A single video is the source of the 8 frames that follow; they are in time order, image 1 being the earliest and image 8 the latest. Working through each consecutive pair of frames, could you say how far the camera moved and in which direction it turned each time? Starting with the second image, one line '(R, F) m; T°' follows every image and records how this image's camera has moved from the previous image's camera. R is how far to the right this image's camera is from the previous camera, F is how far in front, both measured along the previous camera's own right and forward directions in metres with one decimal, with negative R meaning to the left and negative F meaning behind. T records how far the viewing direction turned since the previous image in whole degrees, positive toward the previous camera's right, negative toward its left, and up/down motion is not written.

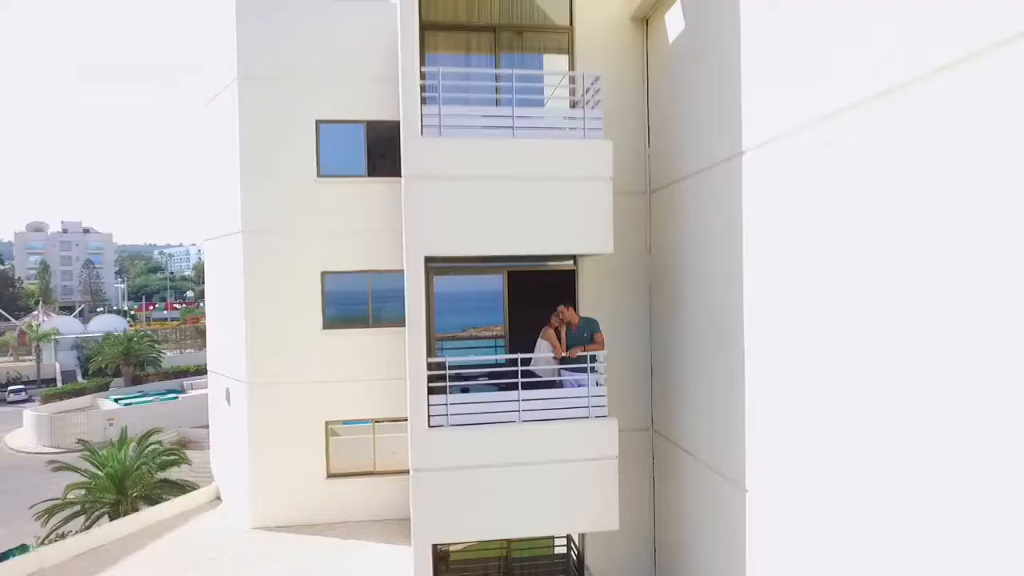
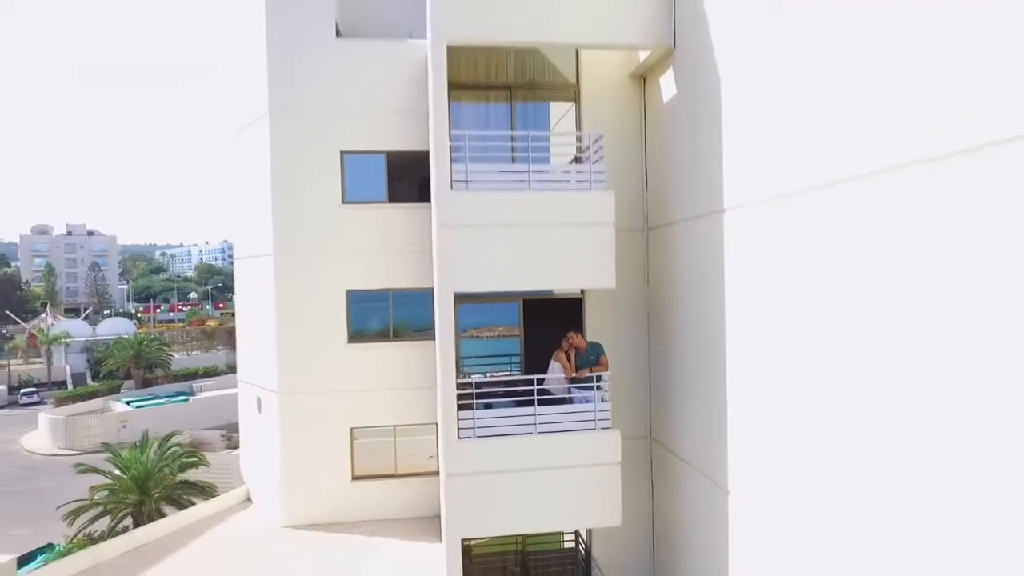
(-0.2, -1.0) m; 0°
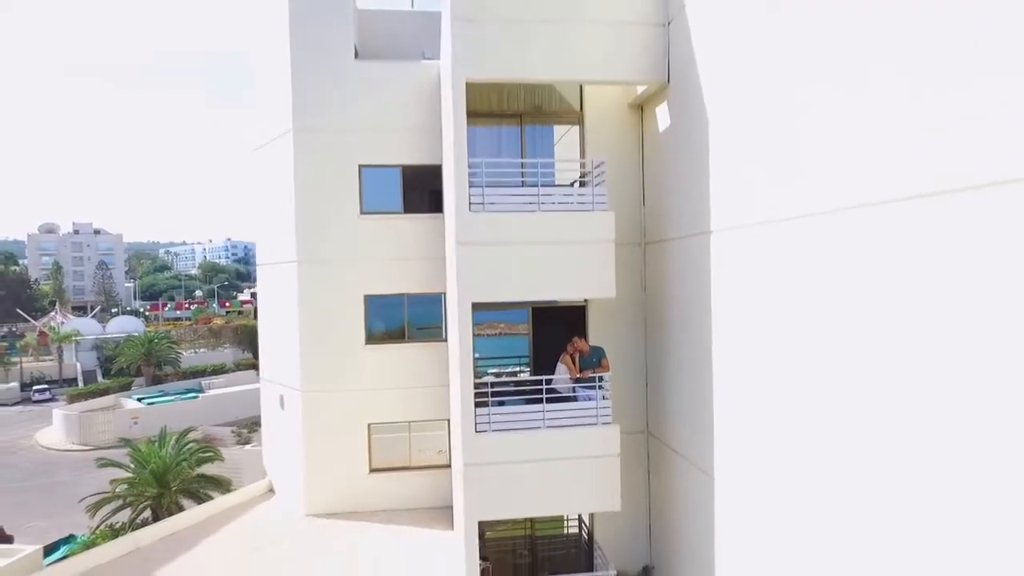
(-0.1, -0.8) m; 0°
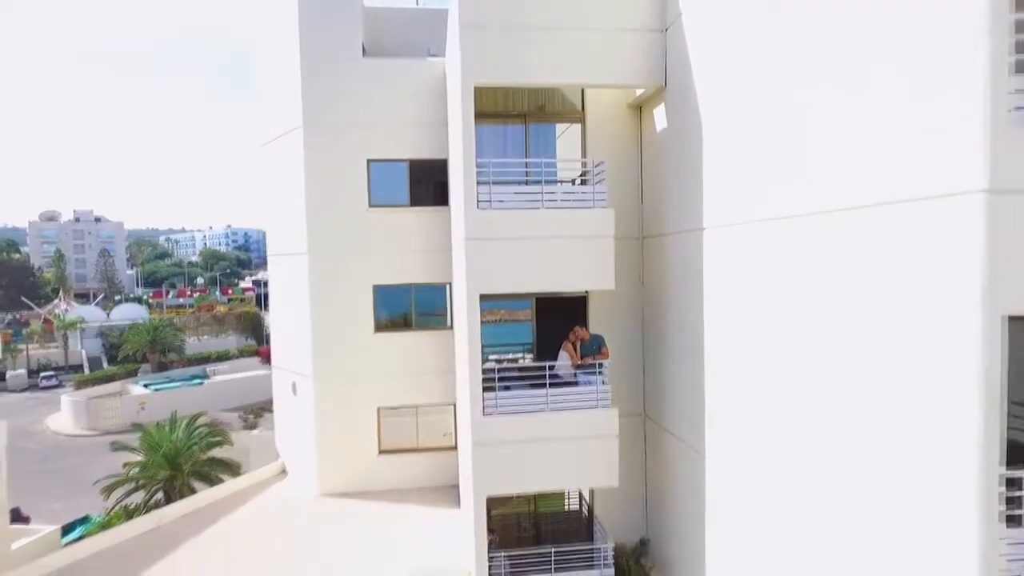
(-0.1, -0.5) m; 0°
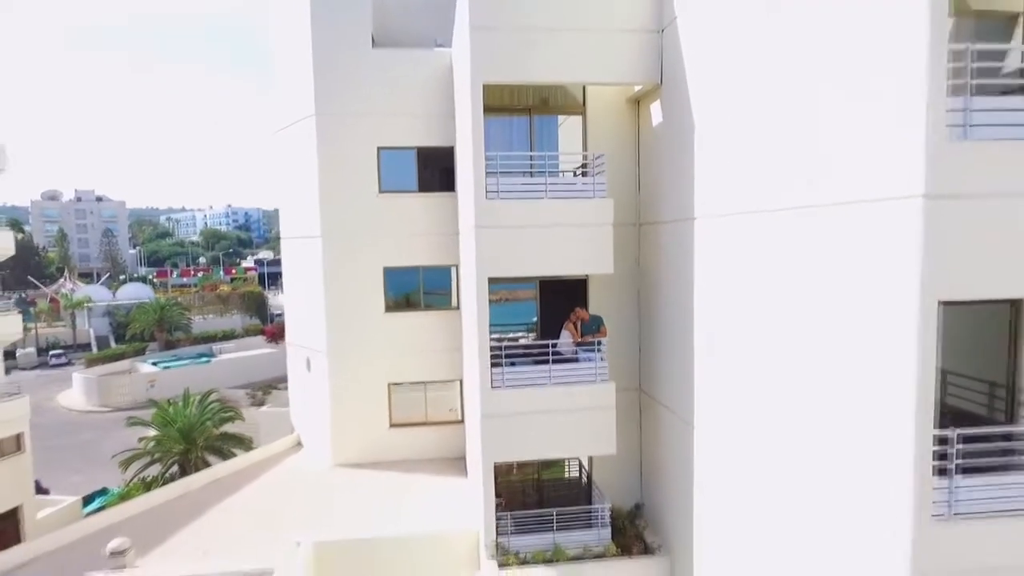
(-0.1, -0.7) m; 0°
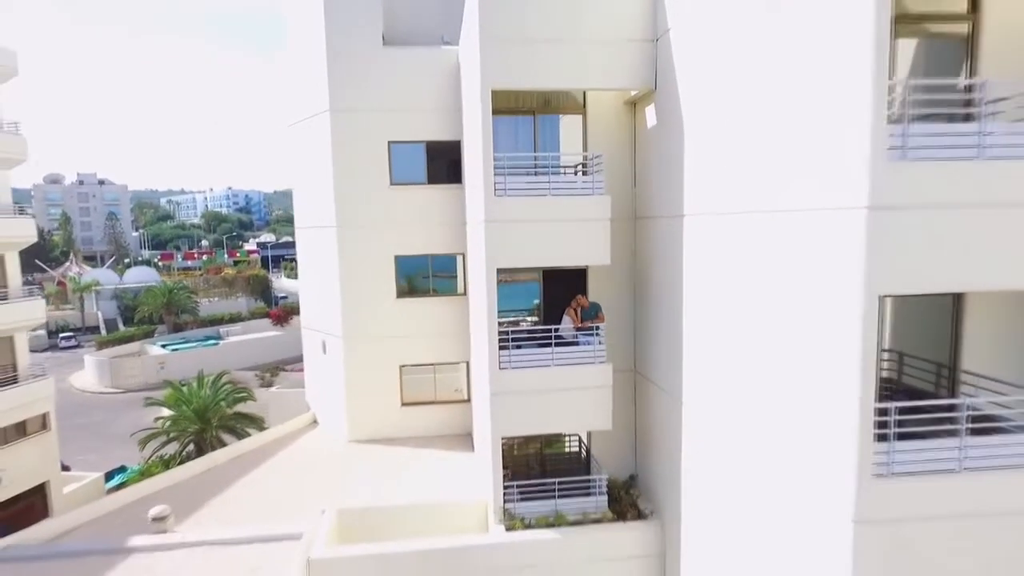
(-0.1, -0.8) m; 0°
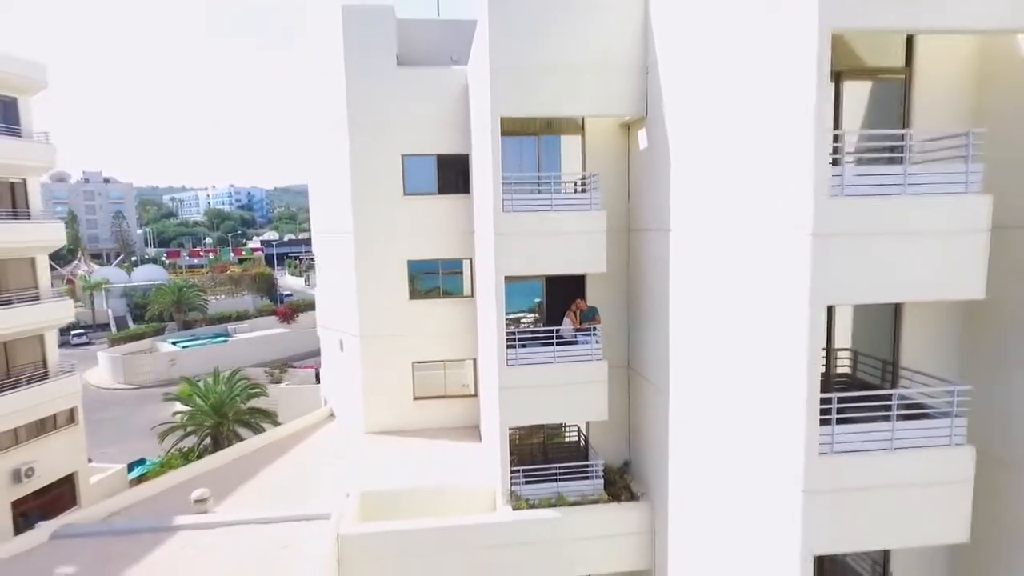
(-0.1, -1.2) m; 0°
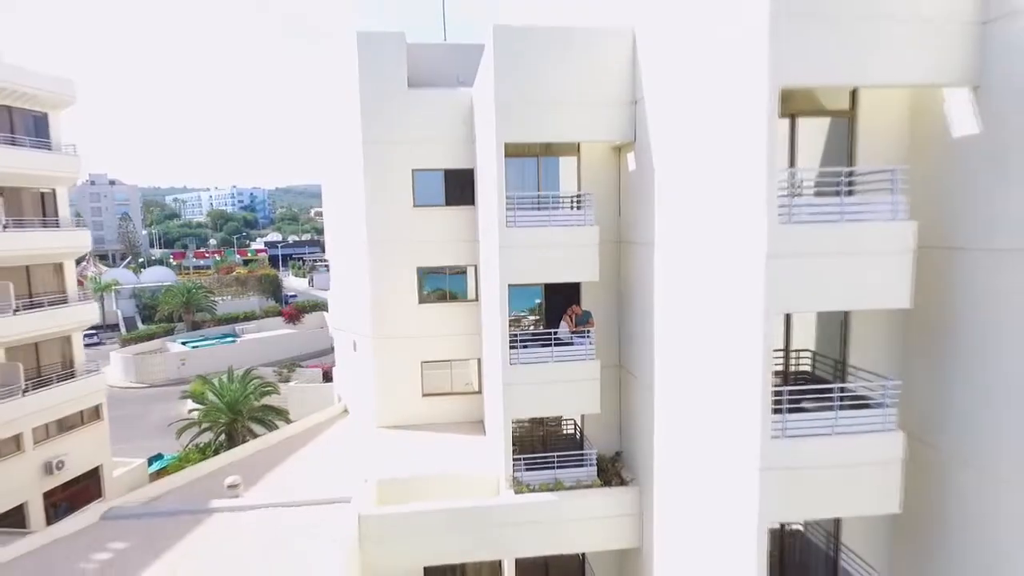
(0.0, -1.3) m; 0°
